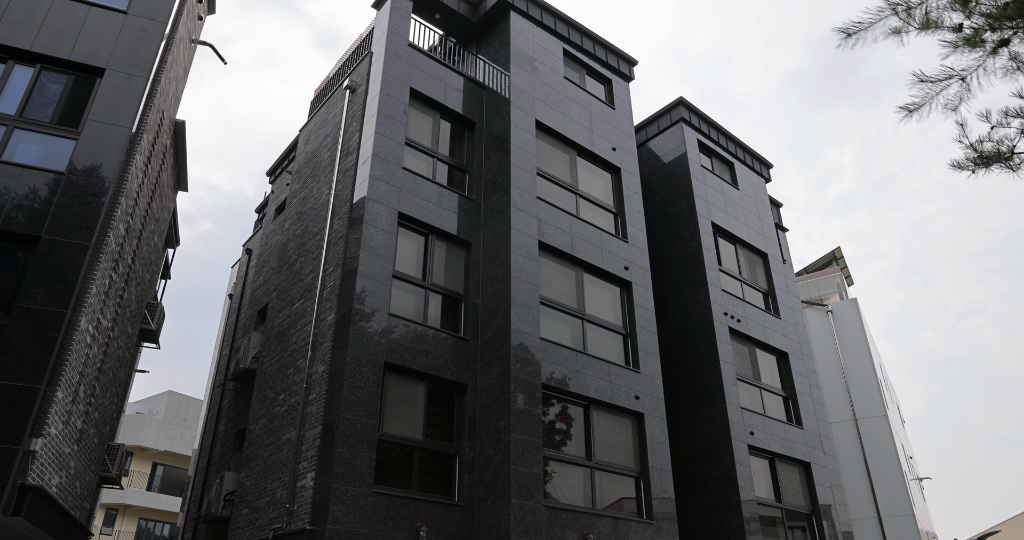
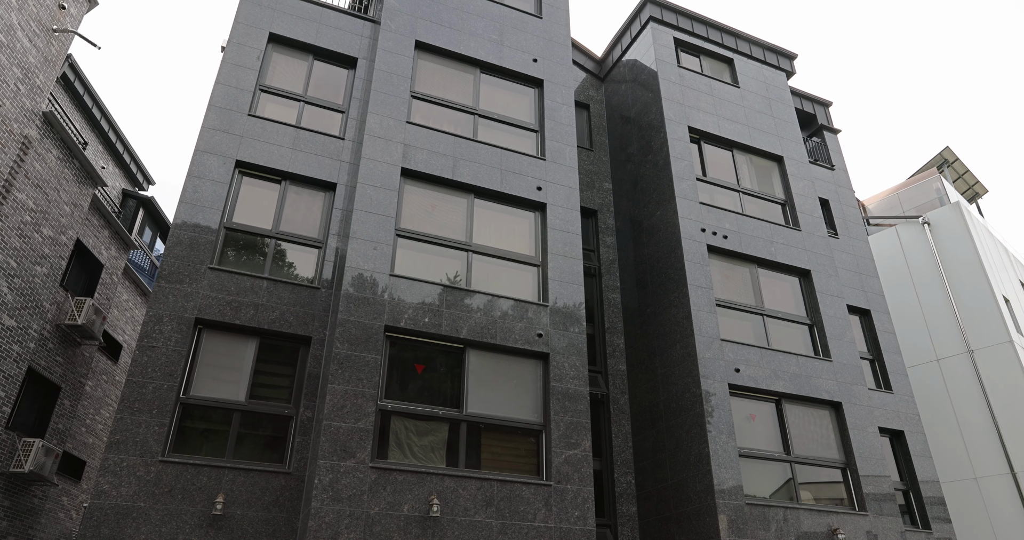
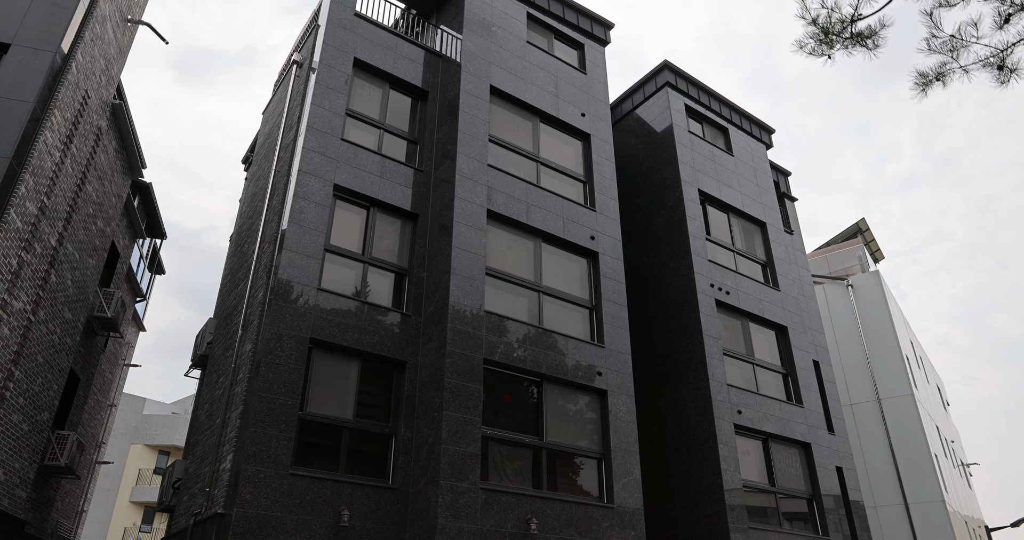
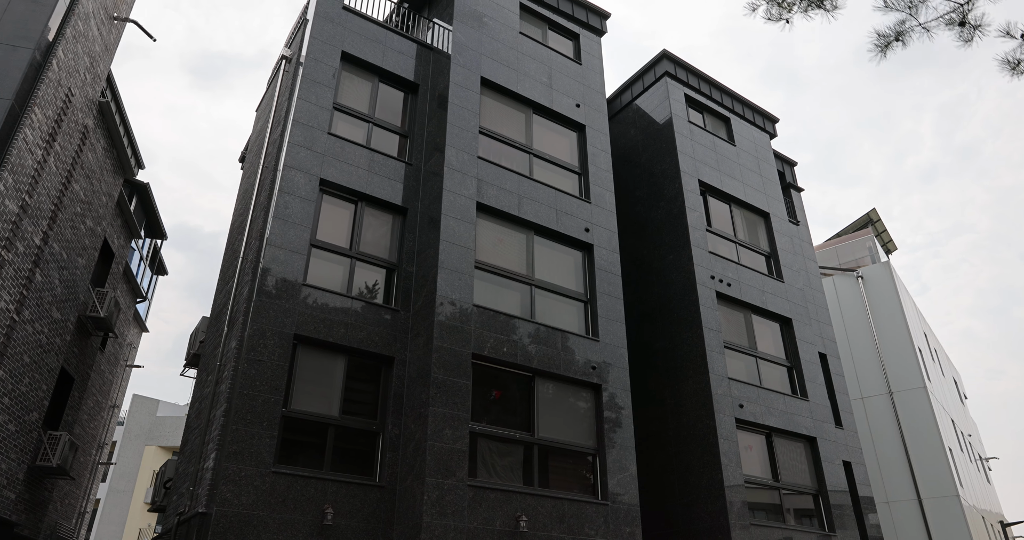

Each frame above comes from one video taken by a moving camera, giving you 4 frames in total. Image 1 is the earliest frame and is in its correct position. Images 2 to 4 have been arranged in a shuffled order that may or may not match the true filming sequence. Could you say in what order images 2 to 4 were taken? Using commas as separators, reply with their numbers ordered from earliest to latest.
3, 4, 2
